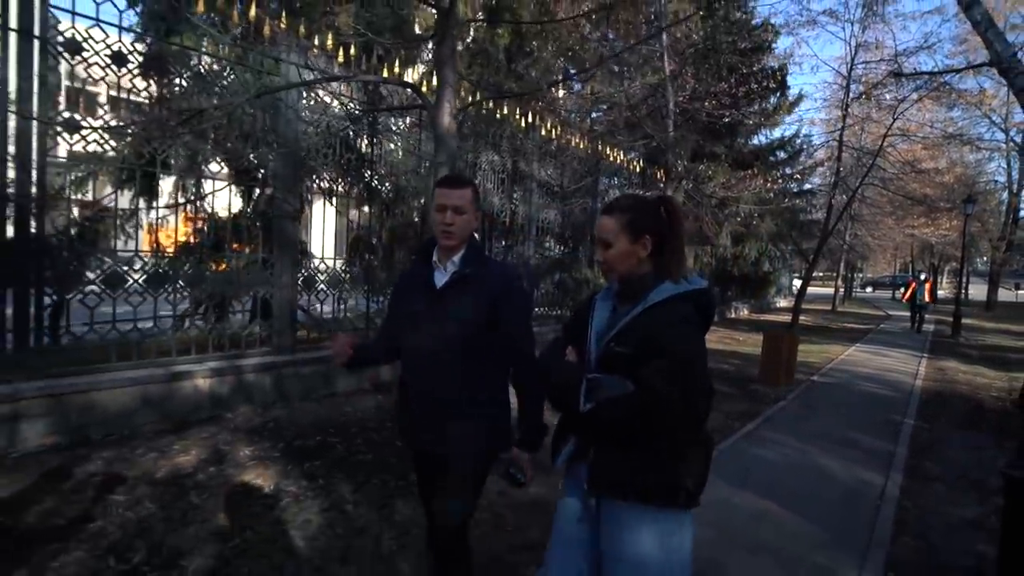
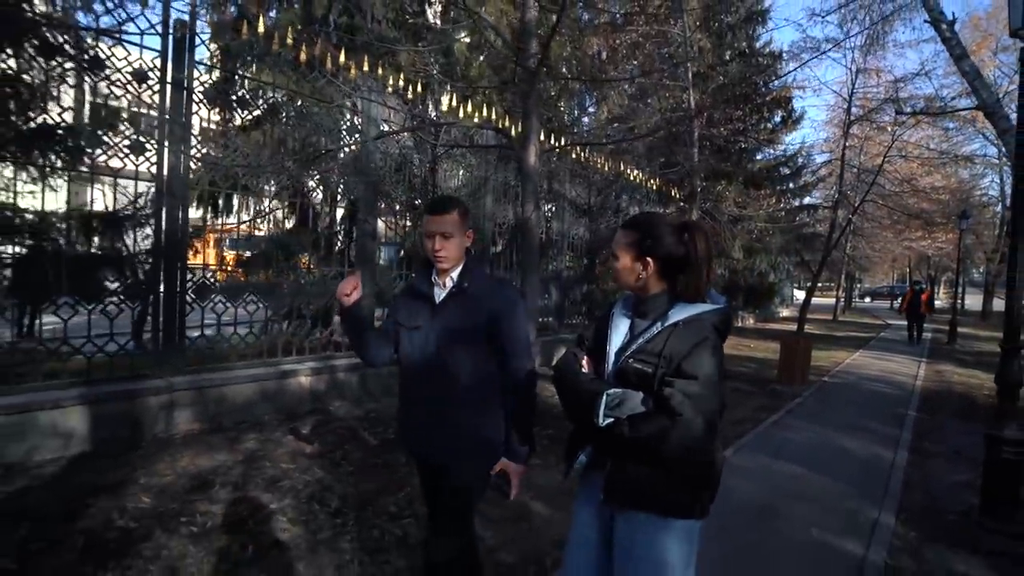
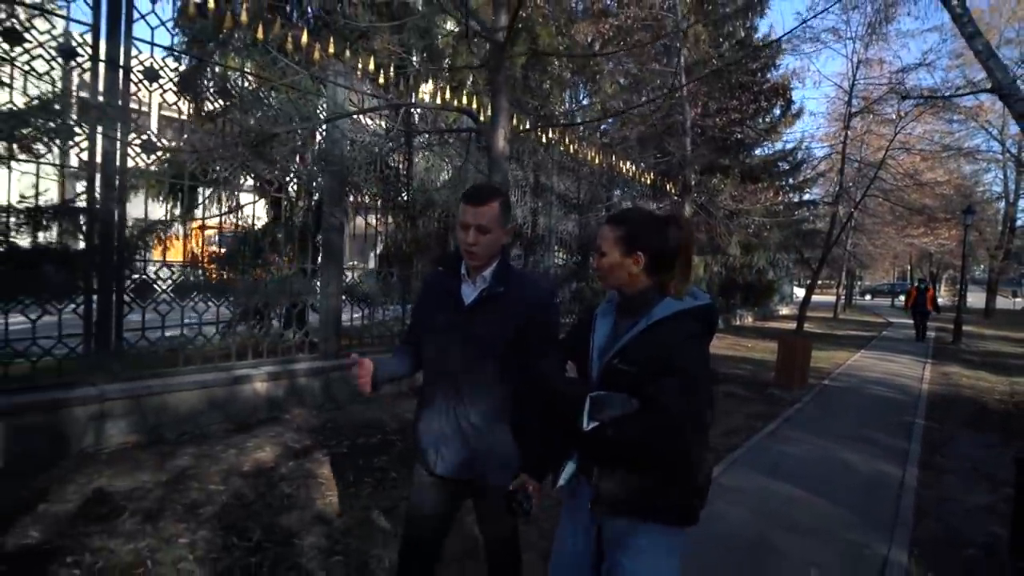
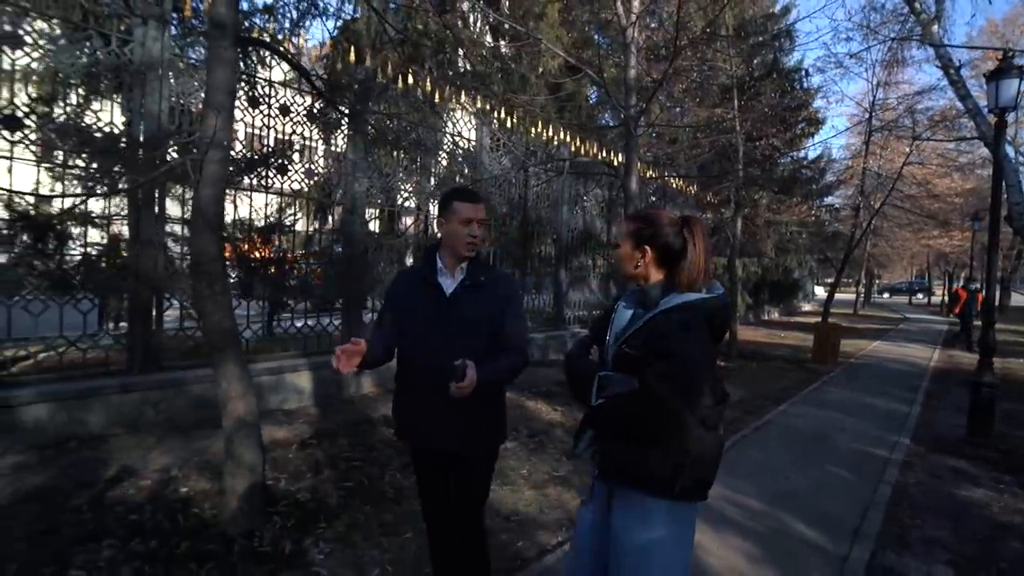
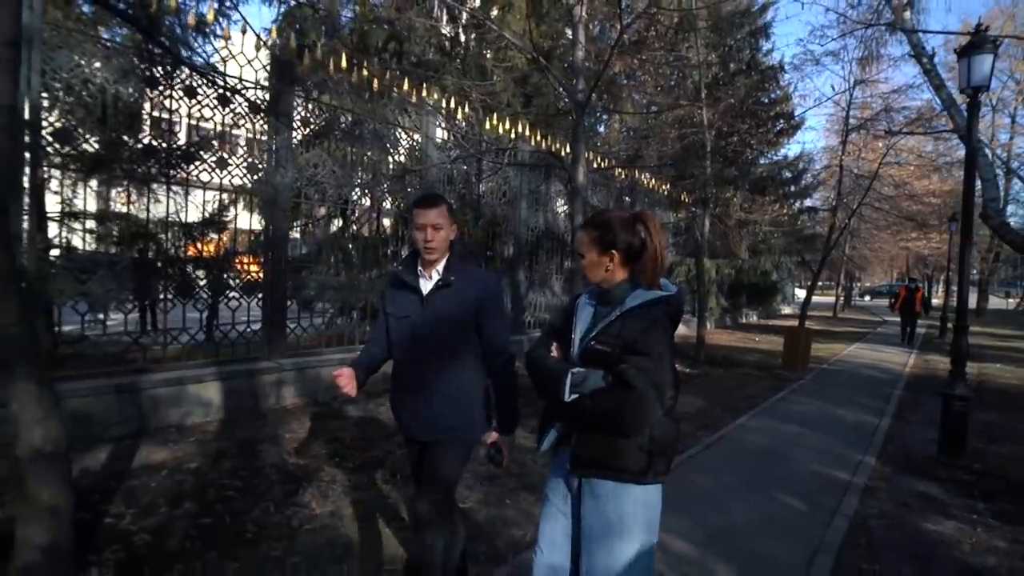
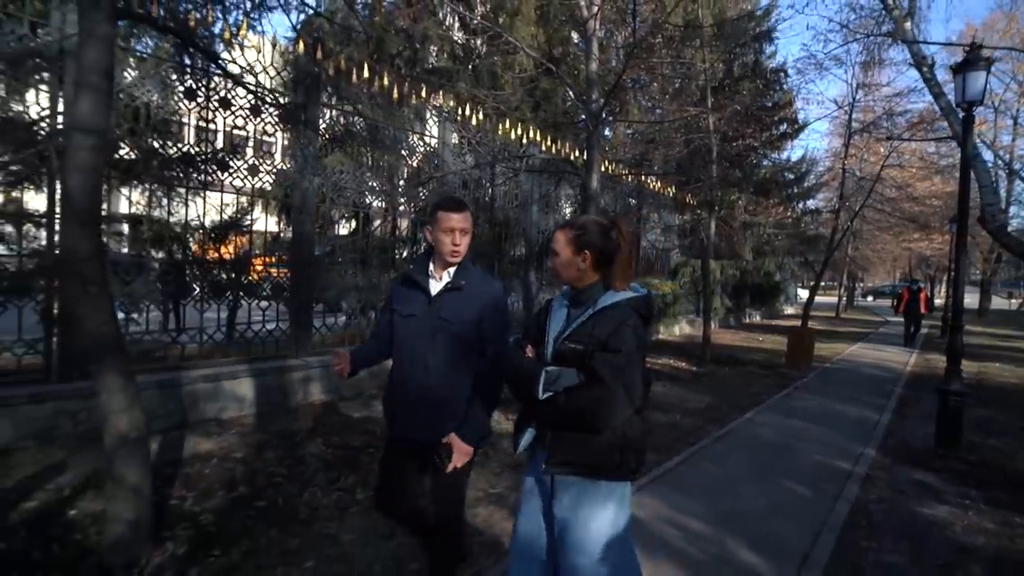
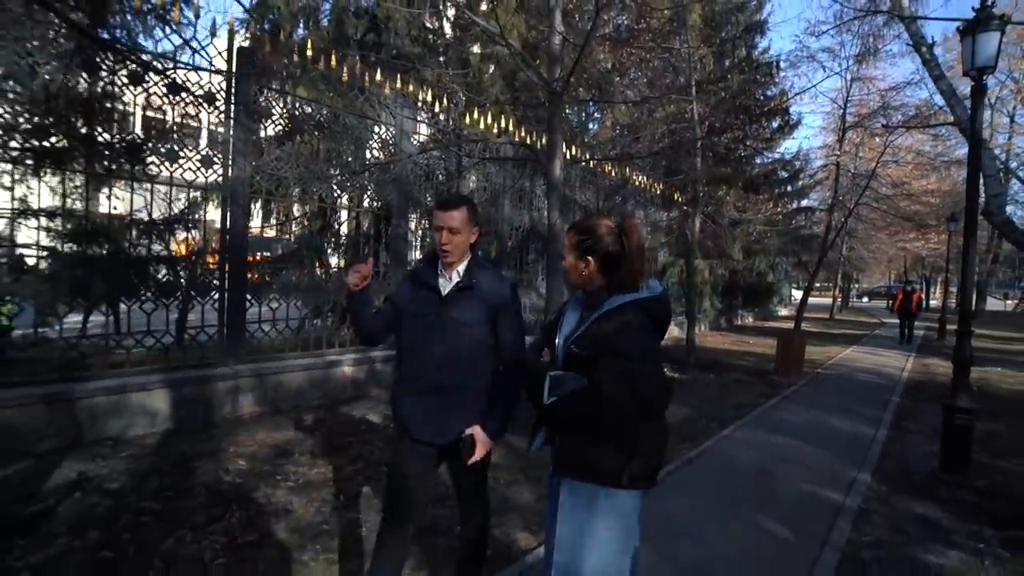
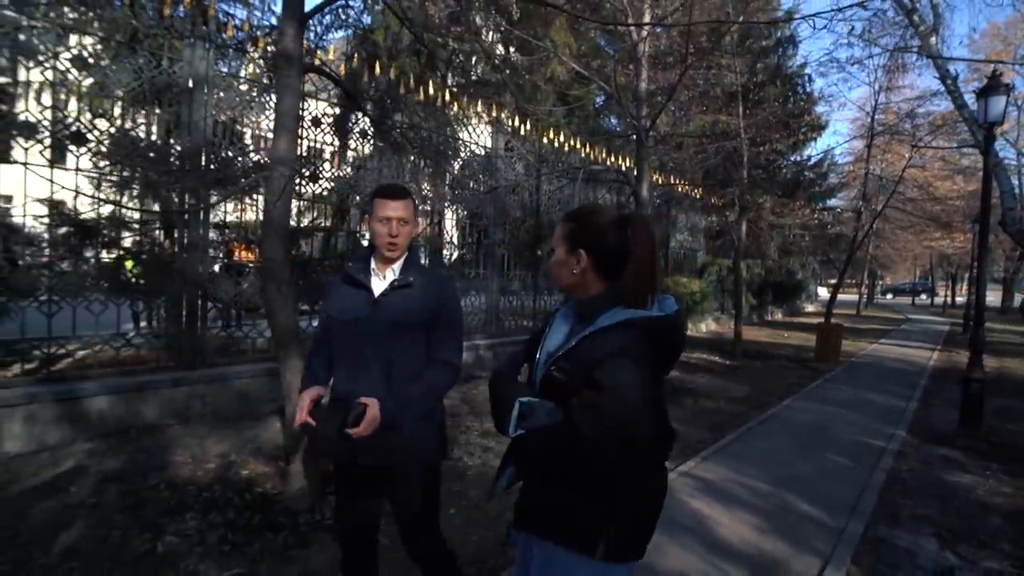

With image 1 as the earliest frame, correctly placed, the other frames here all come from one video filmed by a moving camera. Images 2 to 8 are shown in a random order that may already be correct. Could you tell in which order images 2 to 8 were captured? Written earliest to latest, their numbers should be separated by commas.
3, 2, 7, 5, 6, 4, 8
